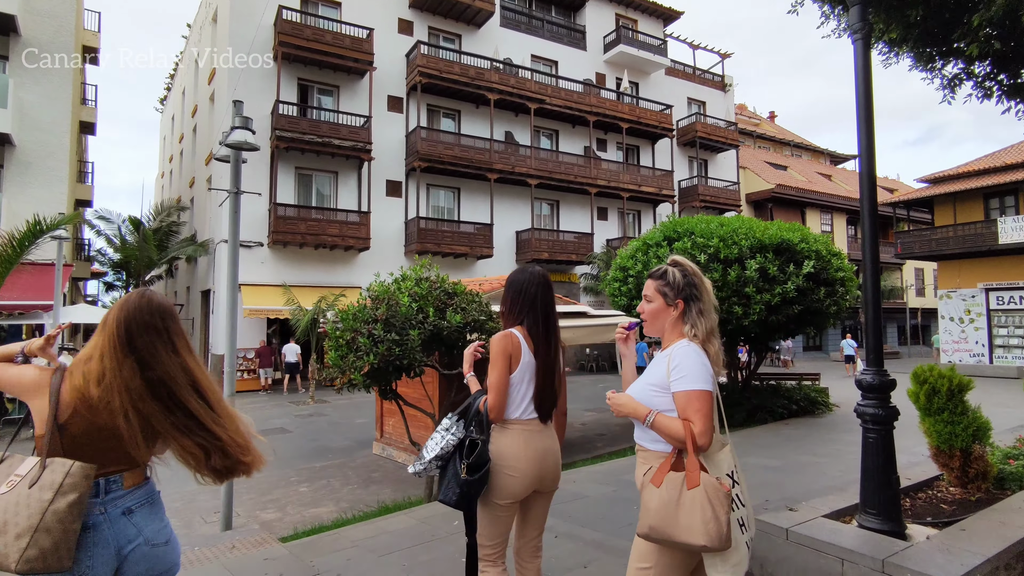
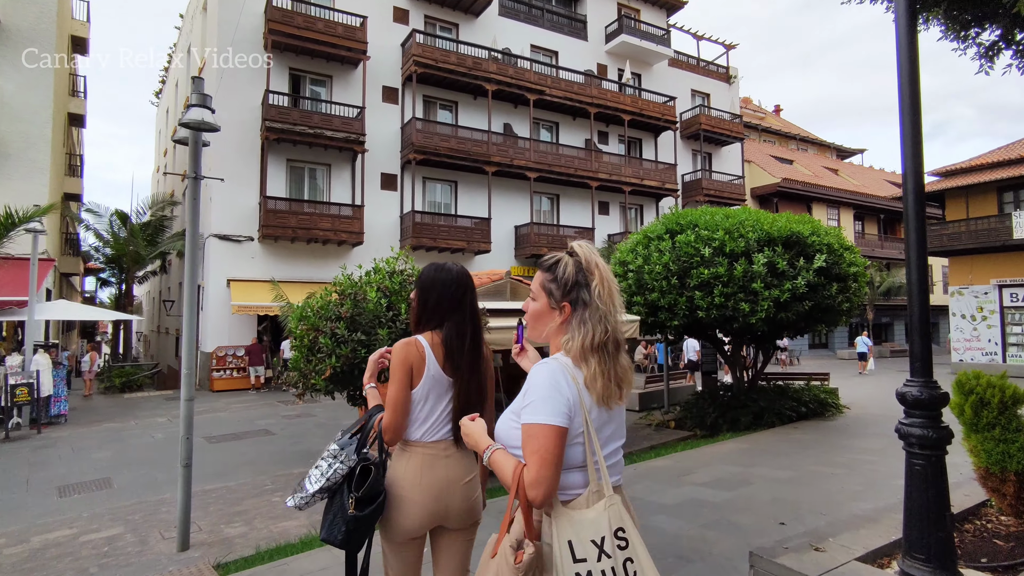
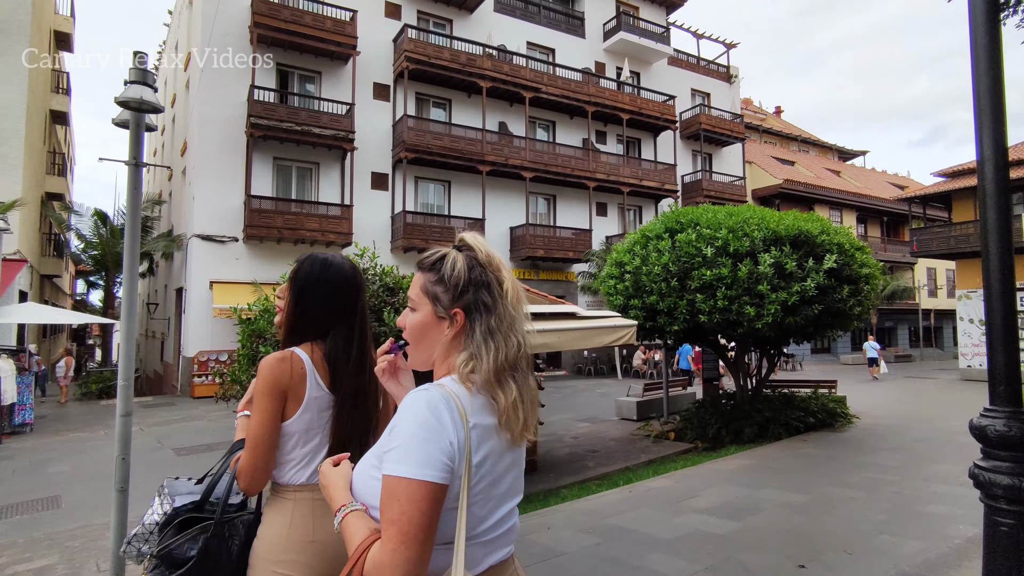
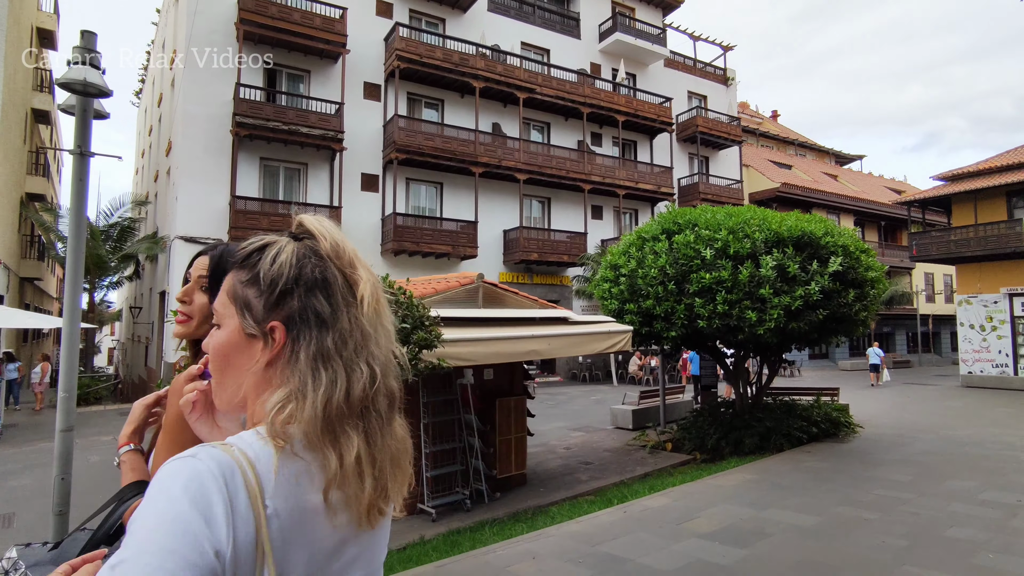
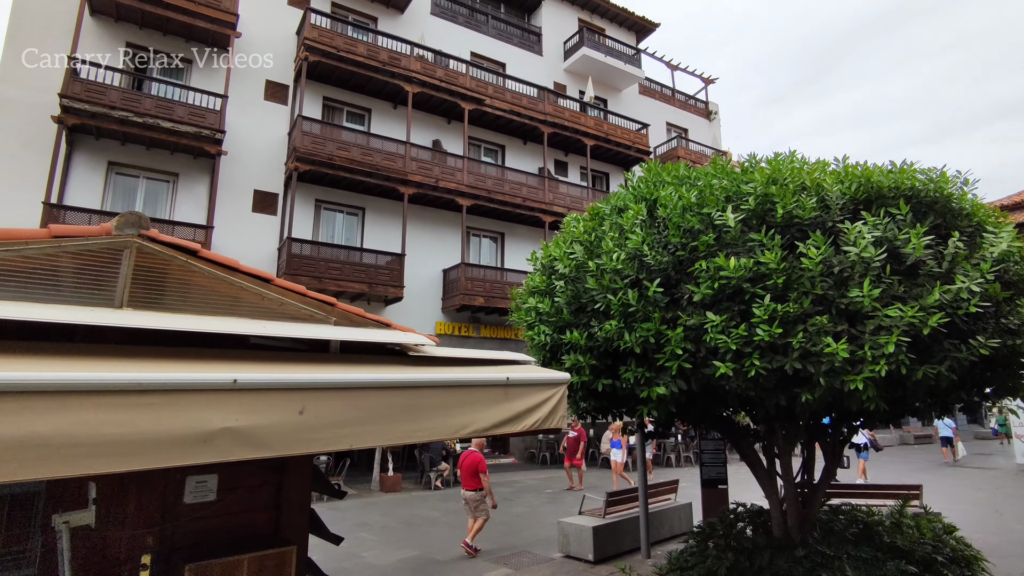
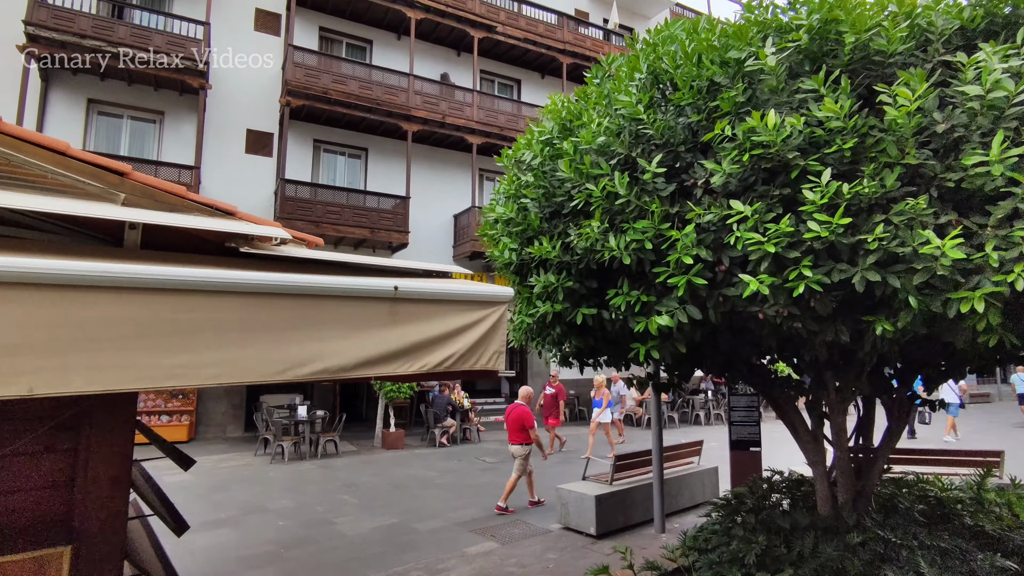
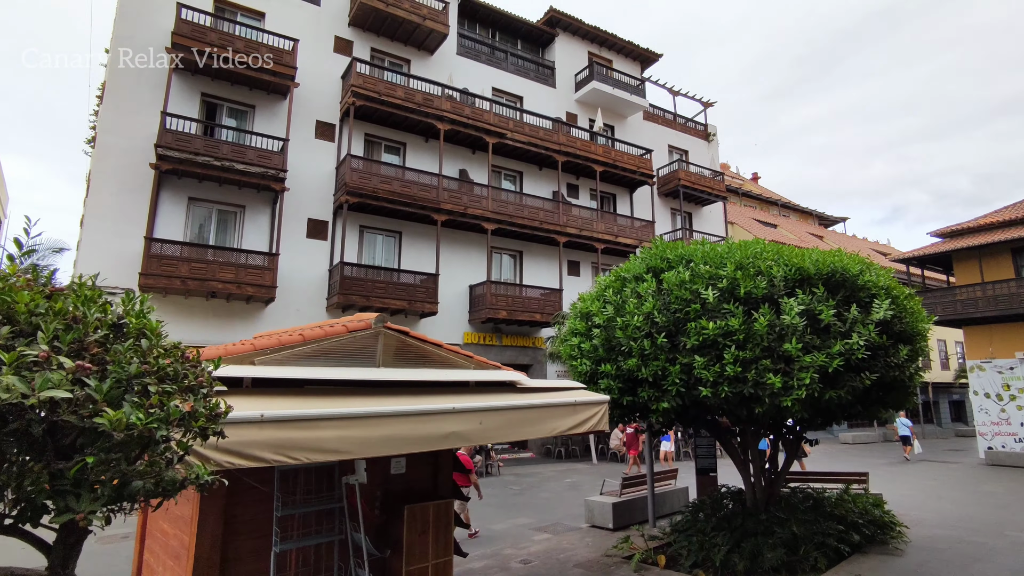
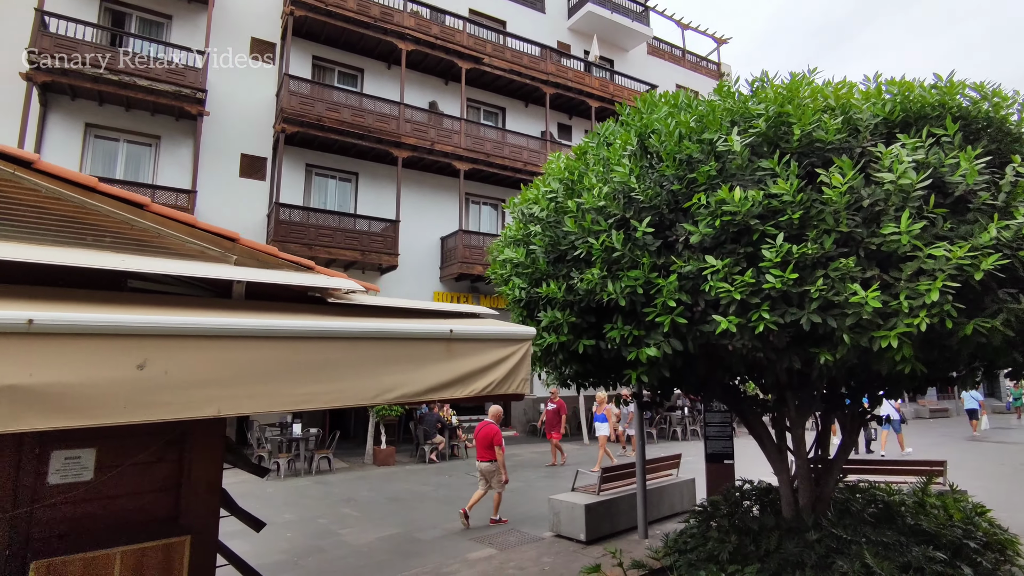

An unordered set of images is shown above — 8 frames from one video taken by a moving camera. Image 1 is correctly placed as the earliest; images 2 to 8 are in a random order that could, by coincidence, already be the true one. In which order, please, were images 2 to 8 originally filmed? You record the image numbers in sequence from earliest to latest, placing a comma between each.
2, 3, 4, 7, 5, 8, 6
